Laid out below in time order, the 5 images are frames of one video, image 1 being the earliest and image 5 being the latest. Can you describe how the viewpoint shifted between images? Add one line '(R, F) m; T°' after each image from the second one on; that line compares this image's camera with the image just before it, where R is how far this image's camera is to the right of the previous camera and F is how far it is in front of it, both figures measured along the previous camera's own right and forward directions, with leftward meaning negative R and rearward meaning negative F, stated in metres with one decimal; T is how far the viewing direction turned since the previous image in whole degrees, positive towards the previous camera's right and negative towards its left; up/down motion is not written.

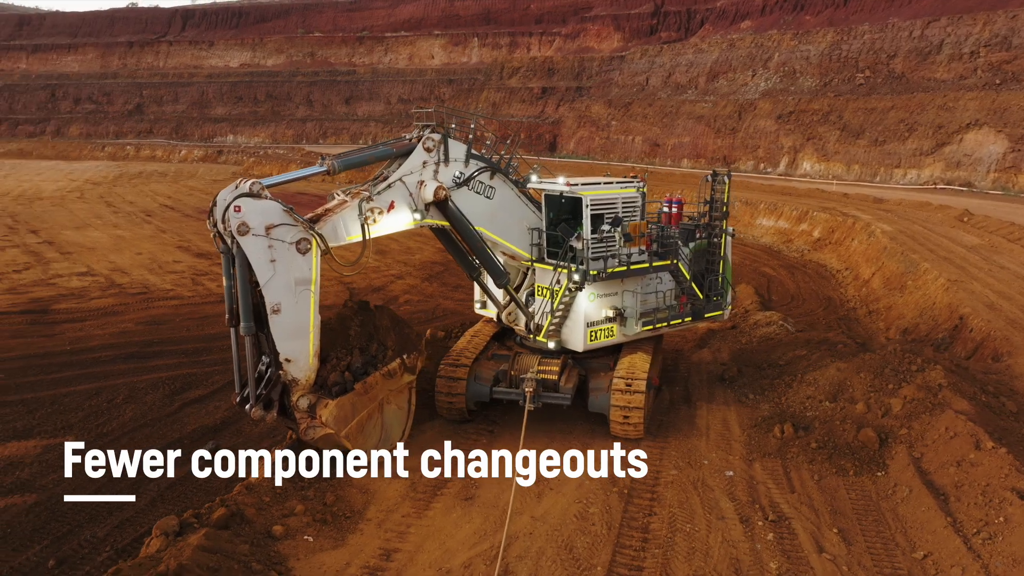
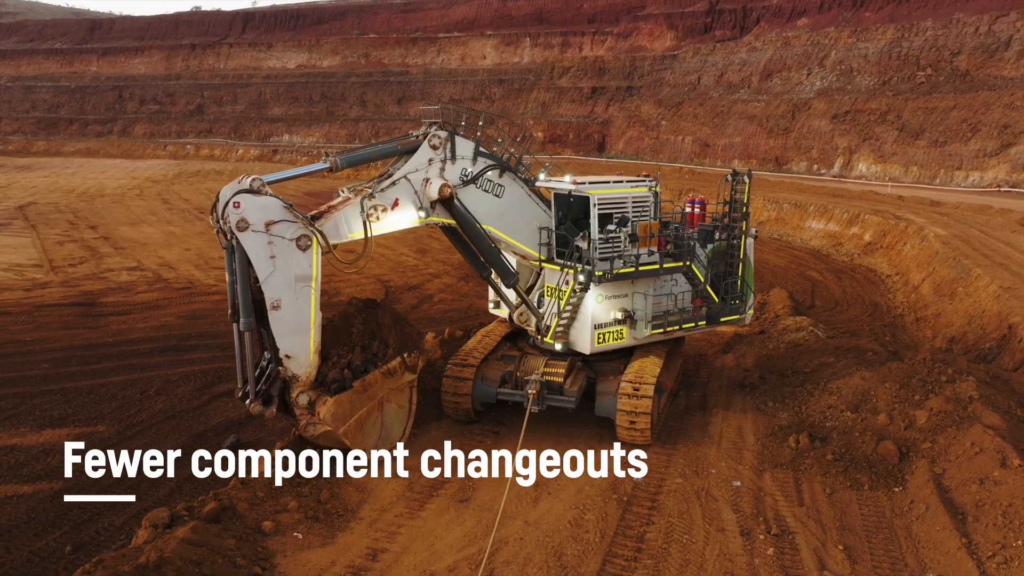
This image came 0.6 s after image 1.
(+0.6, +0.2) m; -4°
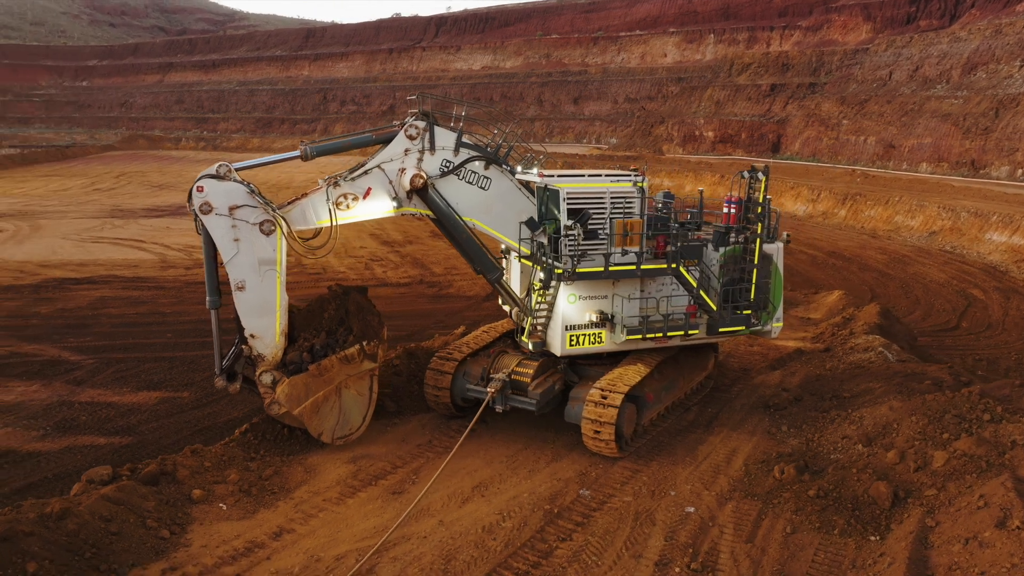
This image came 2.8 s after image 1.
(+2.5, +0.6) m; -14°
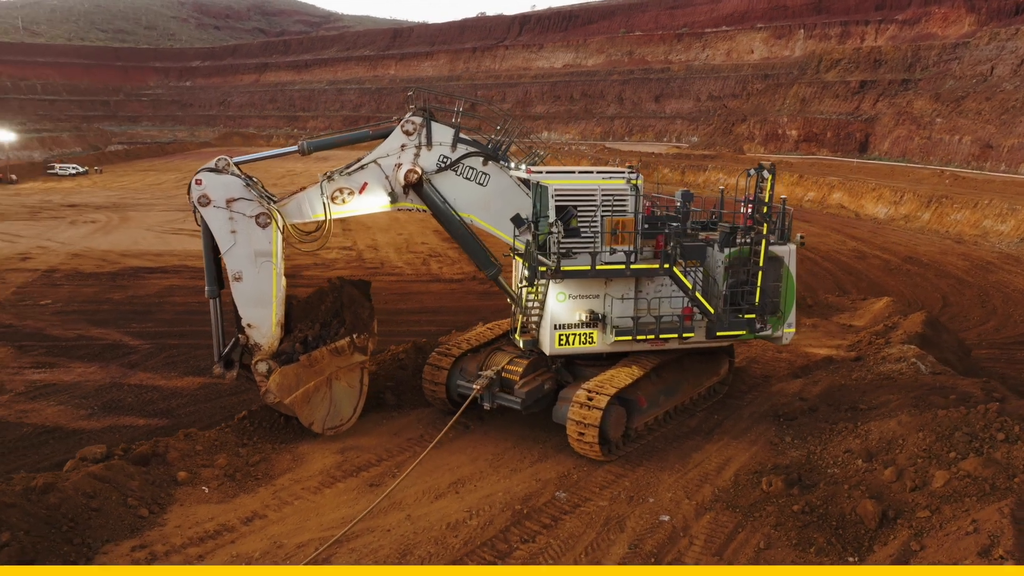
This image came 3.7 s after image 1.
(+1.1, +0.1) m; -6°
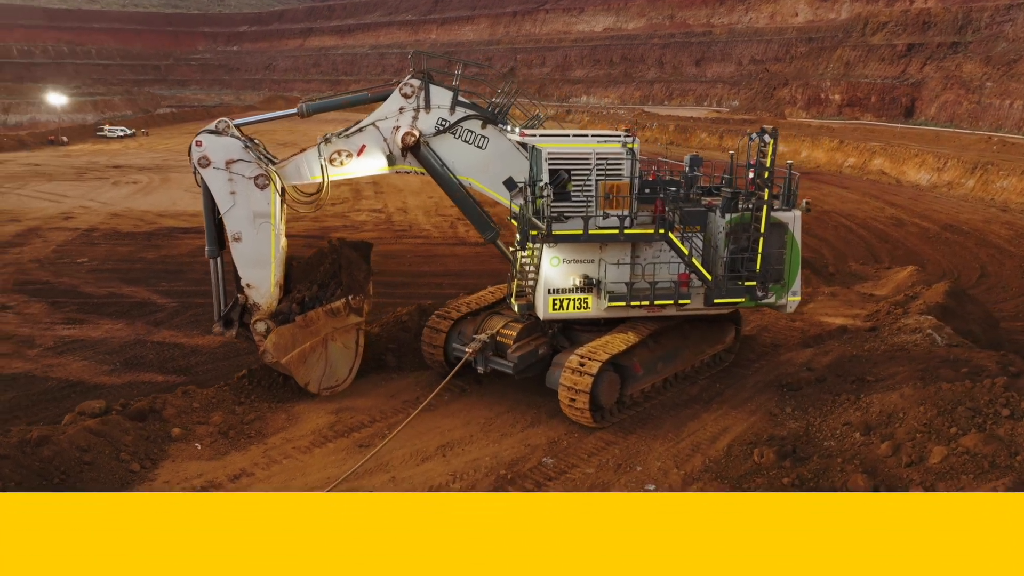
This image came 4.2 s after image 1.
(+0.5, +0.1) m; -3°
